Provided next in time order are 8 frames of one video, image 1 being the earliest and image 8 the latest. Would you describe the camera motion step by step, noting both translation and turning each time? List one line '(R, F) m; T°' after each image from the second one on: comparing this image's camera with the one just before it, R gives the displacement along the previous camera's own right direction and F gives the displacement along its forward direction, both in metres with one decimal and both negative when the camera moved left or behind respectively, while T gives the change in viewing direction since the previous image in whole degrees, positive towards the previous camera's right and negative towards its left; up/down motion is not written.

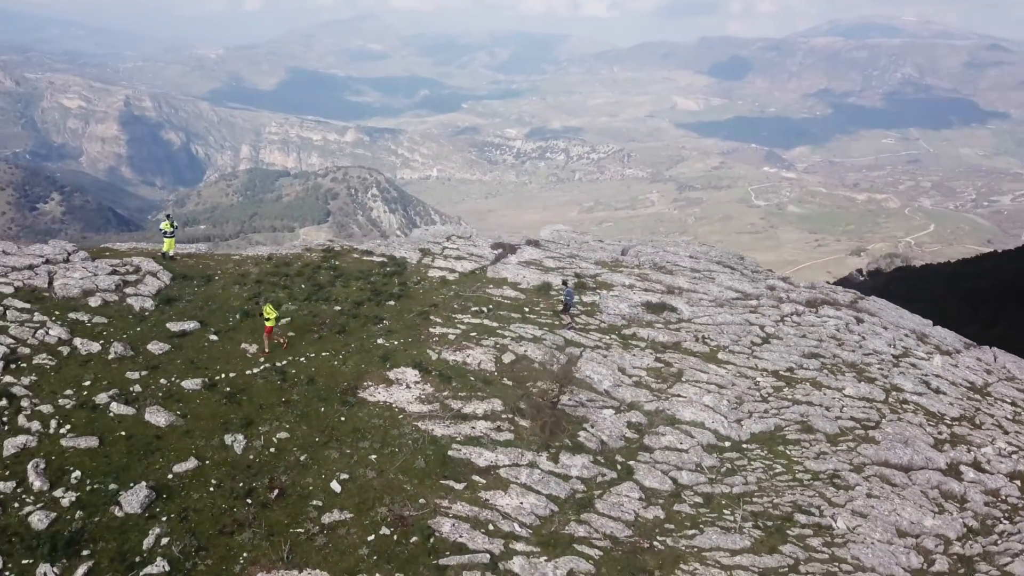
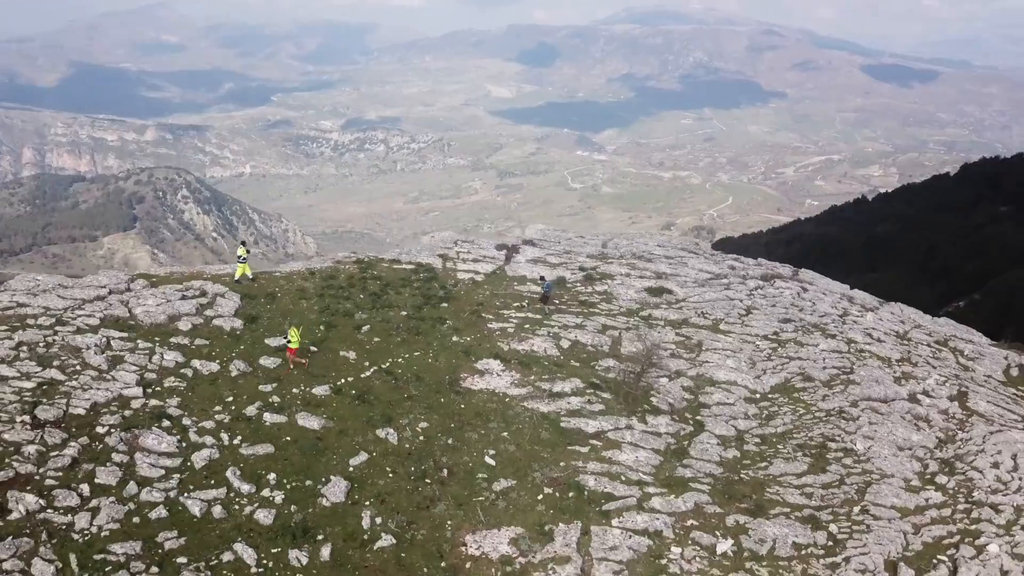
(-6.0, -2.4) m; +12°
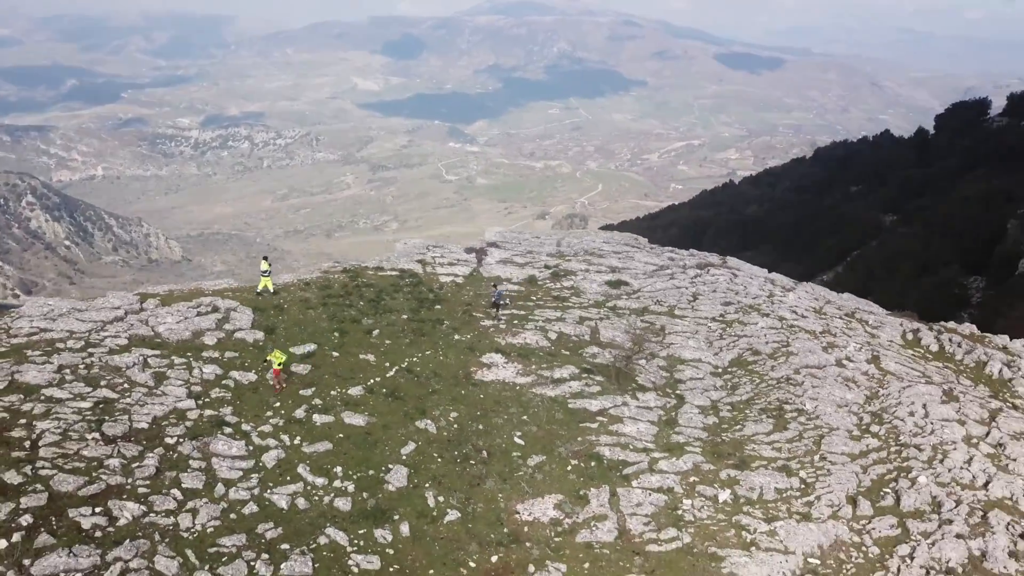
(-3.4, -2.3) m; +9°
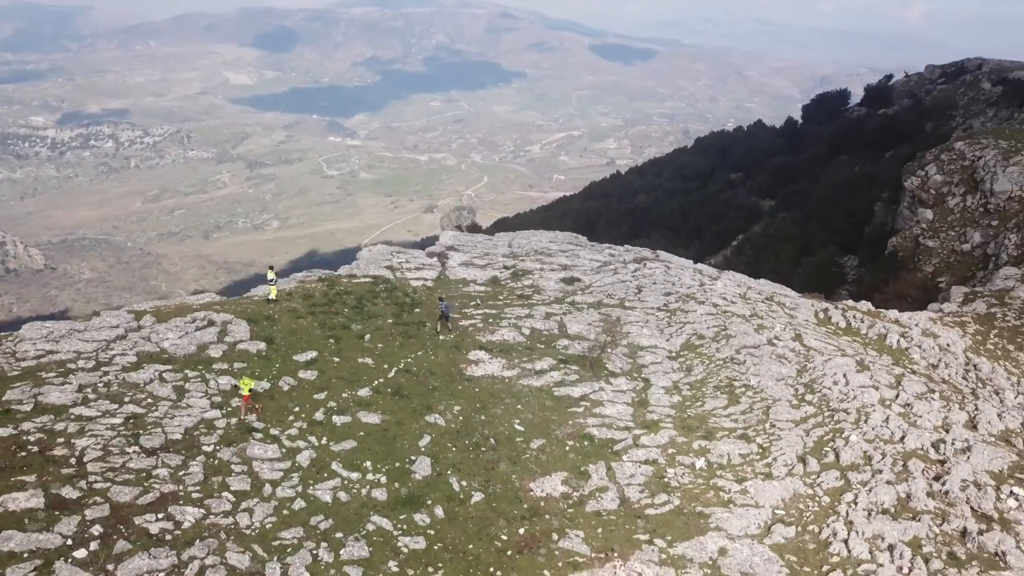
(-2.8, -2.0) m; +8°
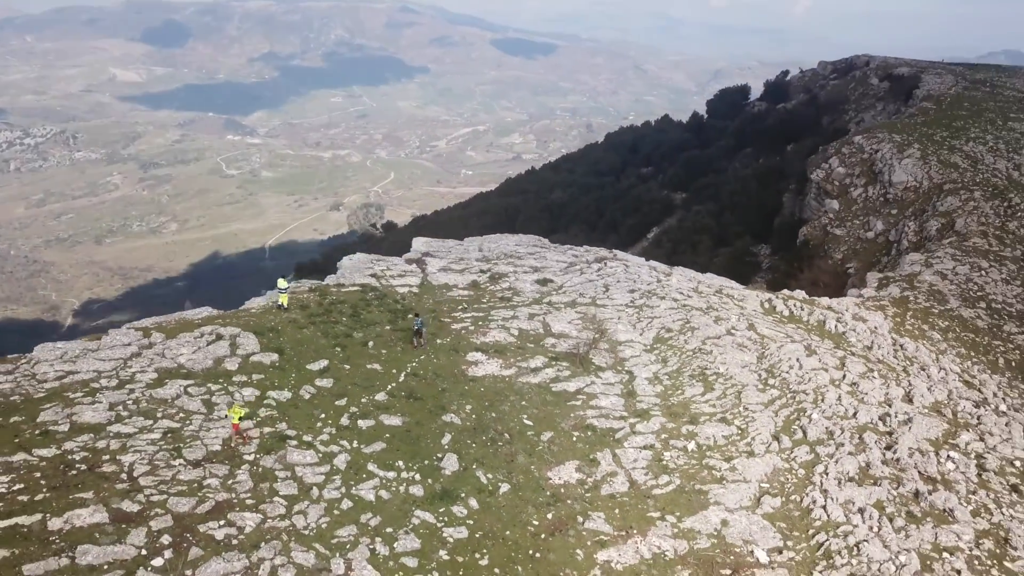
(-2.7, -1.5) m; +6°
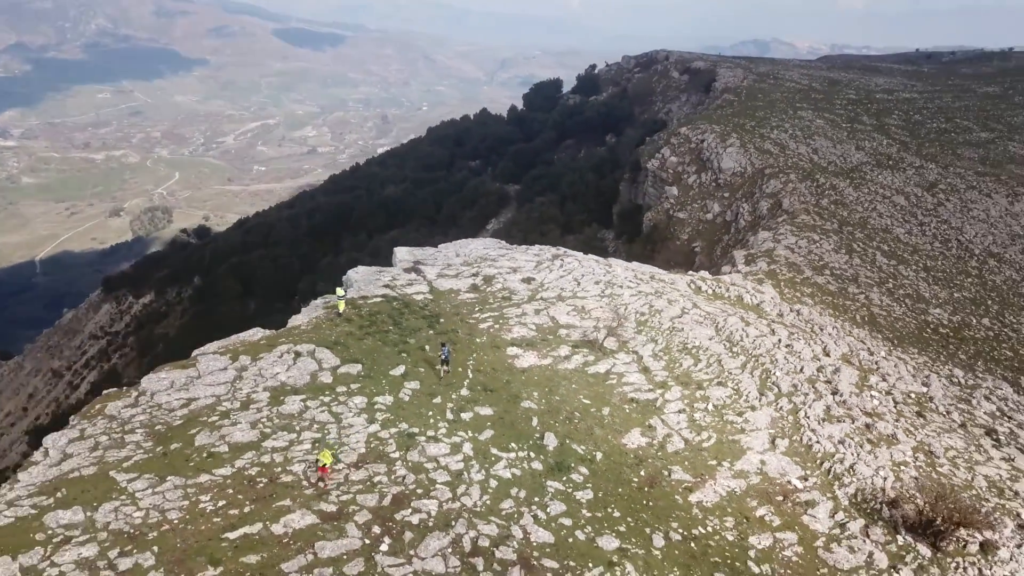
(-8.2, -2.8) m; +14°
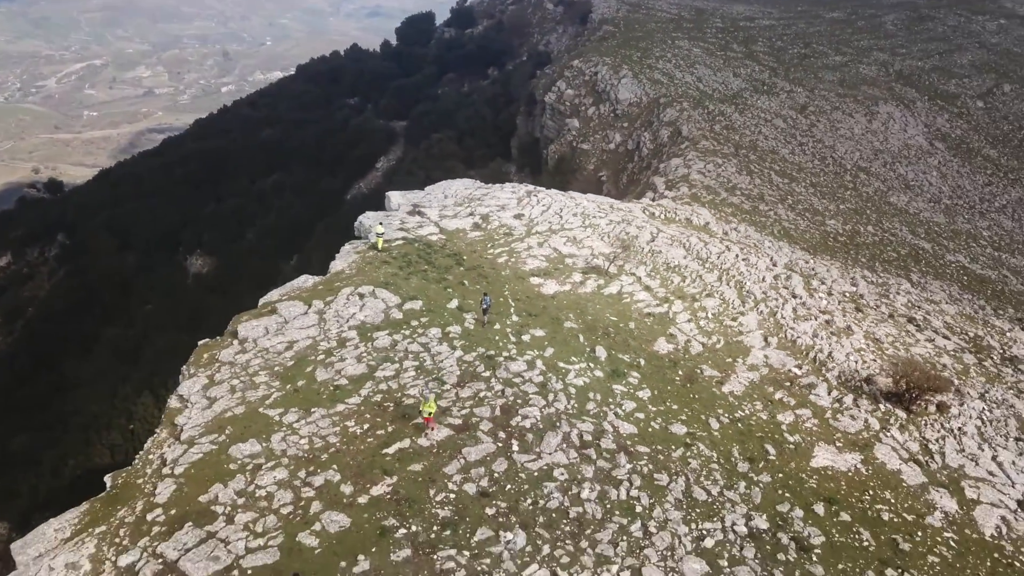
(-6.3, -2.6) m; +9°
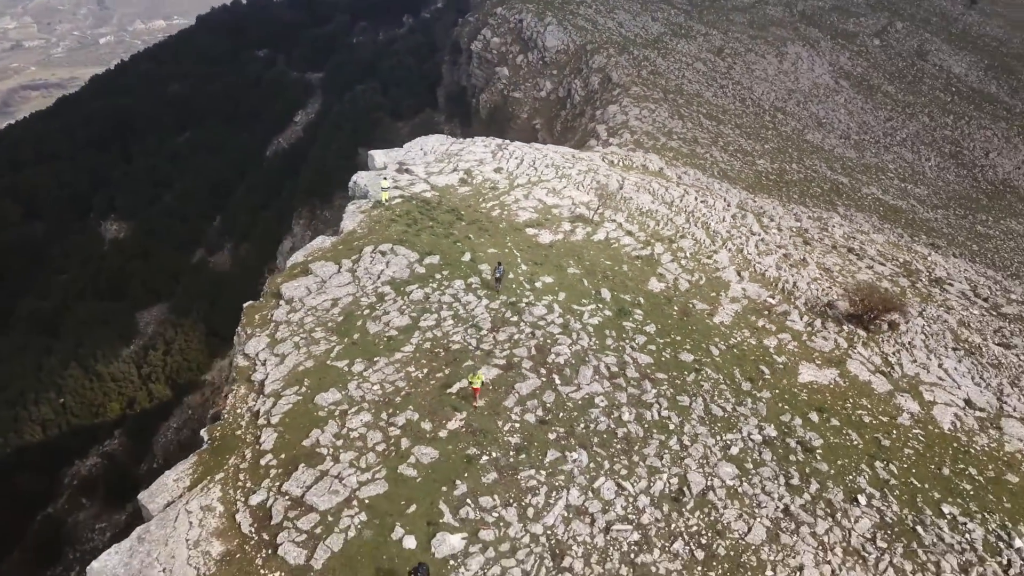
(-3.8, -2.2) m; +6°
